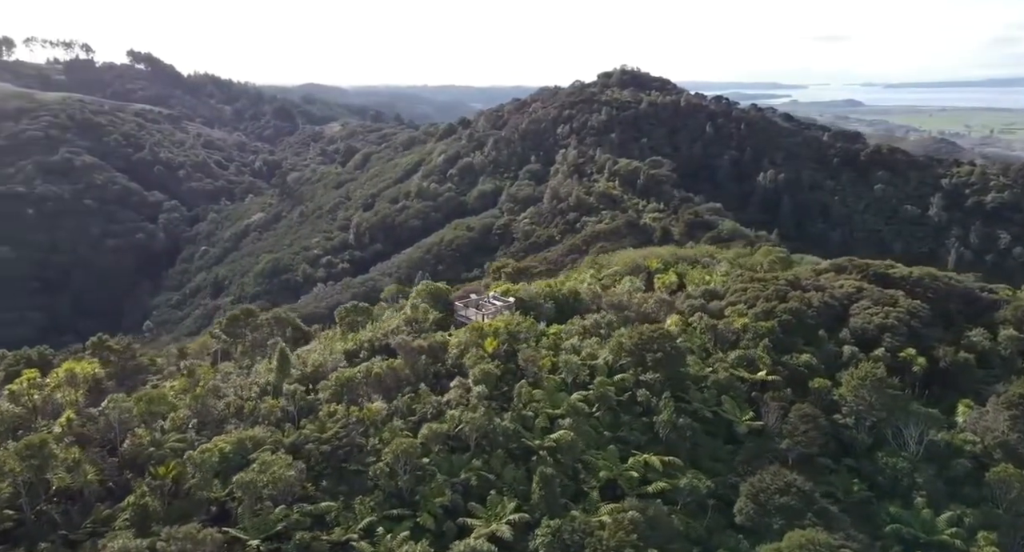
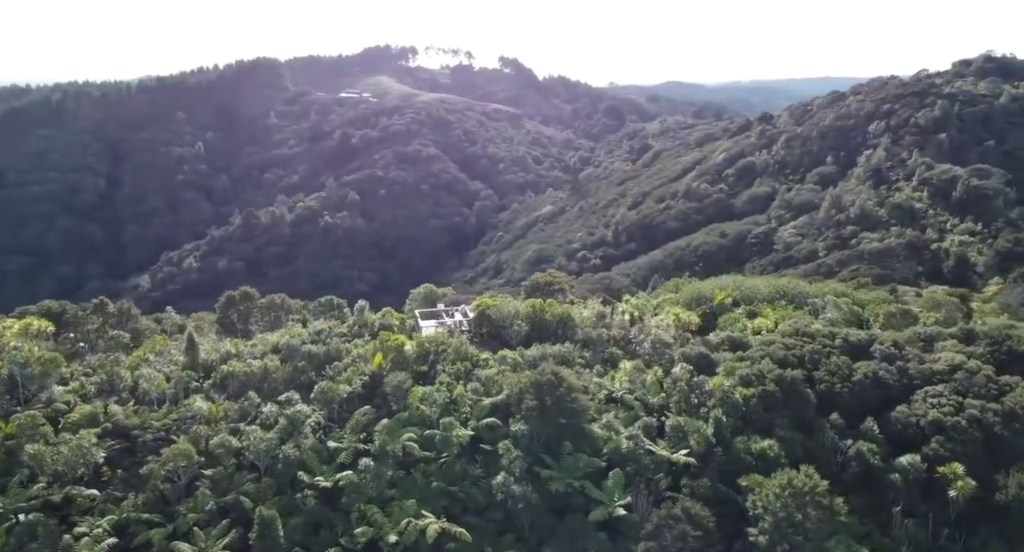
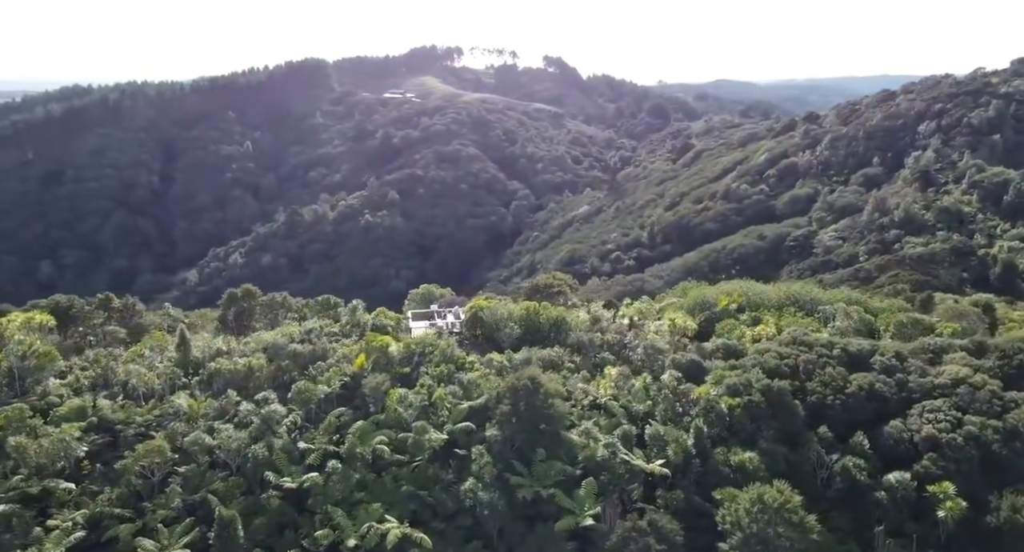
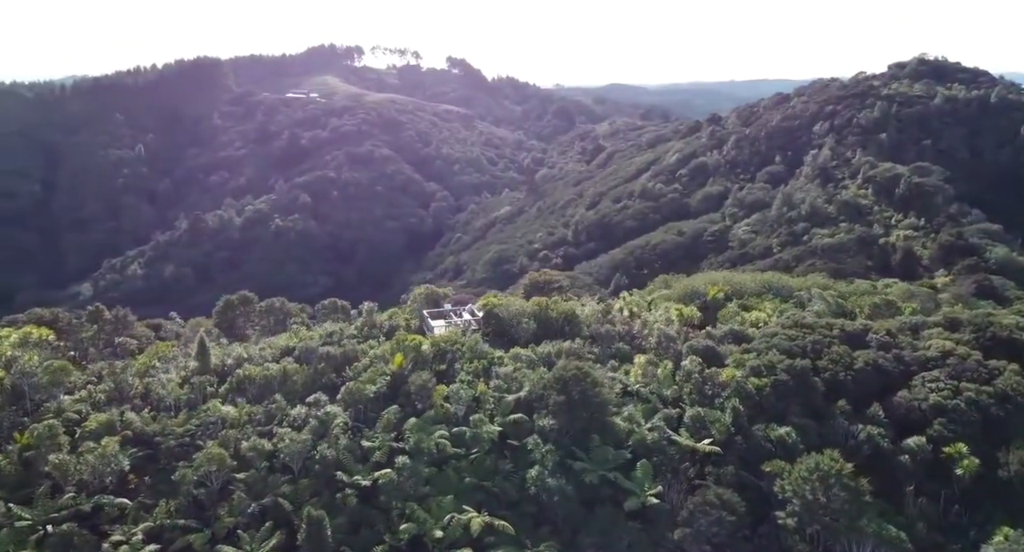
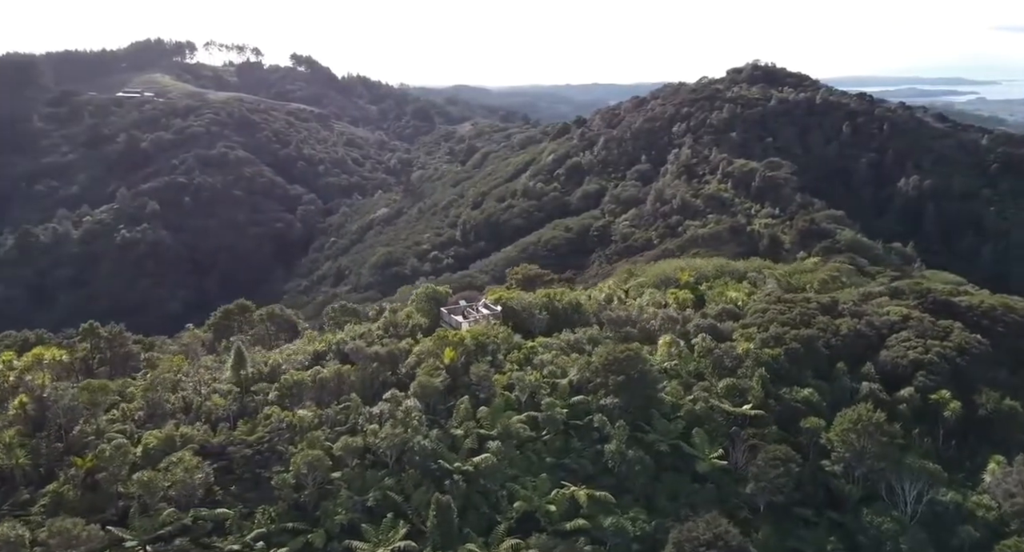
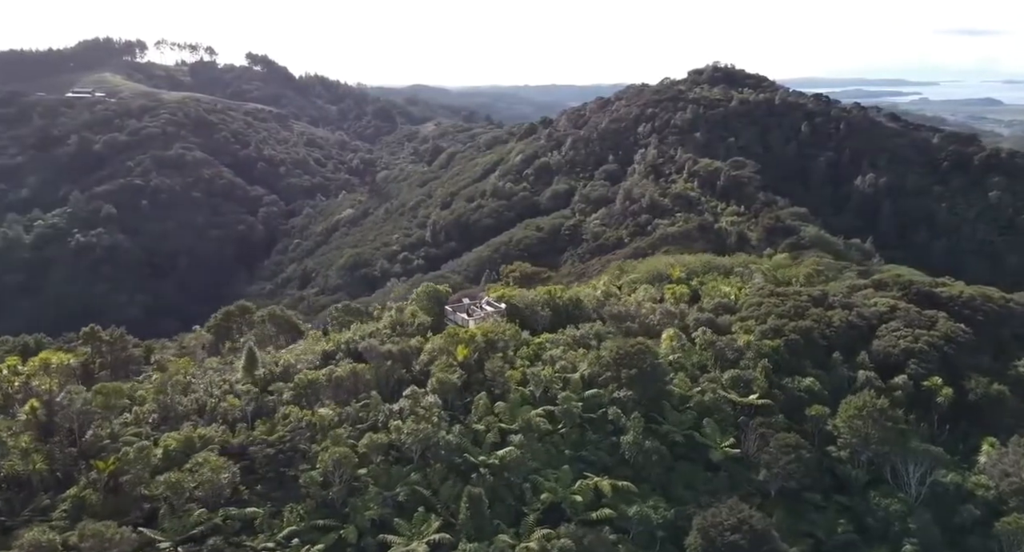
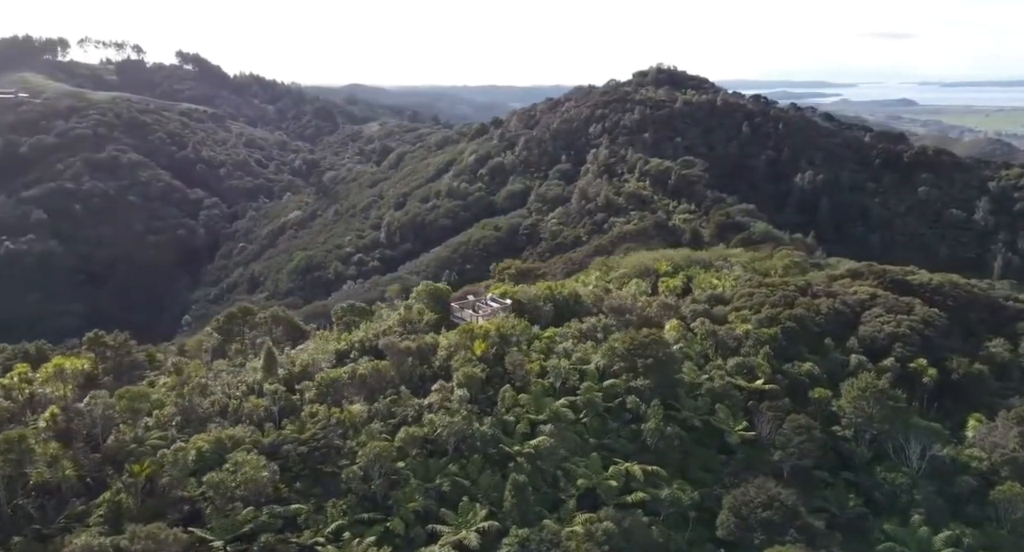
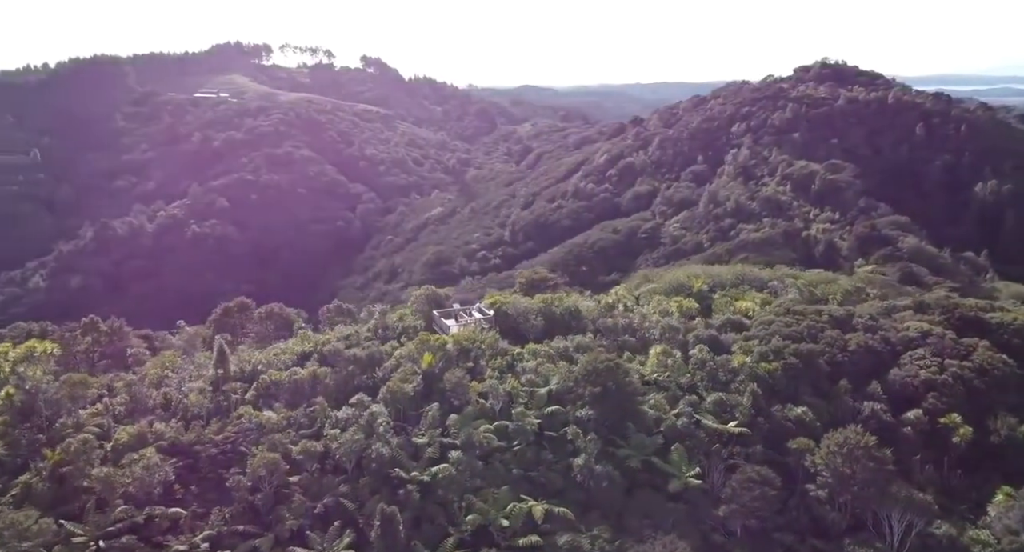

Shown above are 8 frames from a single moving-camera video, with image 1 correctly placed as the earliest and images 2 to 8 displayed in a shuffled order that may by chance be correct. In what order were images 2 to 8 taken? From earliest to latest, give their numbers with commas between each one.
7, 6, 5, 8, 4, 2, 3
